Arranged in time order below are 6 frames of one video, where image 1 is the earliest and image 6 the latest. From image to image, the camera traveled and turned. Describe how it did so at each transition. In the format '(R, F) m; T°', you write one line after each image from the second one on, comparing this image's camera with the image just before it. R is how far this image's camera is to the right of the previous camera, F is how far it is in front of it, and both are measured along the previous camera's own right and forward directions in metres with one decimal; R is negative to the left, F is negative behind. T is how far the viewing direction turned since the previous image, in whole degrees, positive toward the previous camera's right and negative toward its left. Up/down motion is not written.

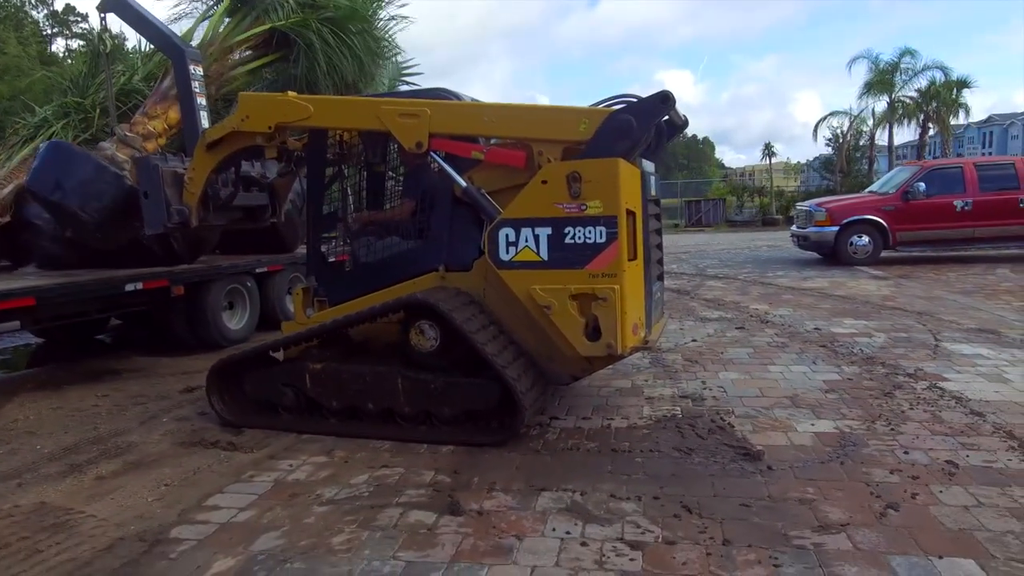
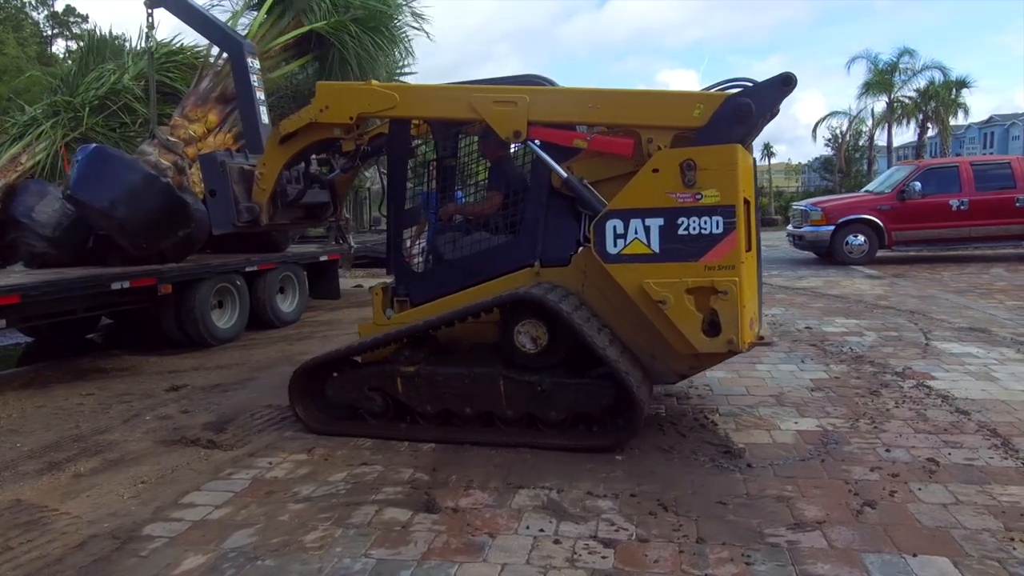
(+0.1, 0.0) m; 0°
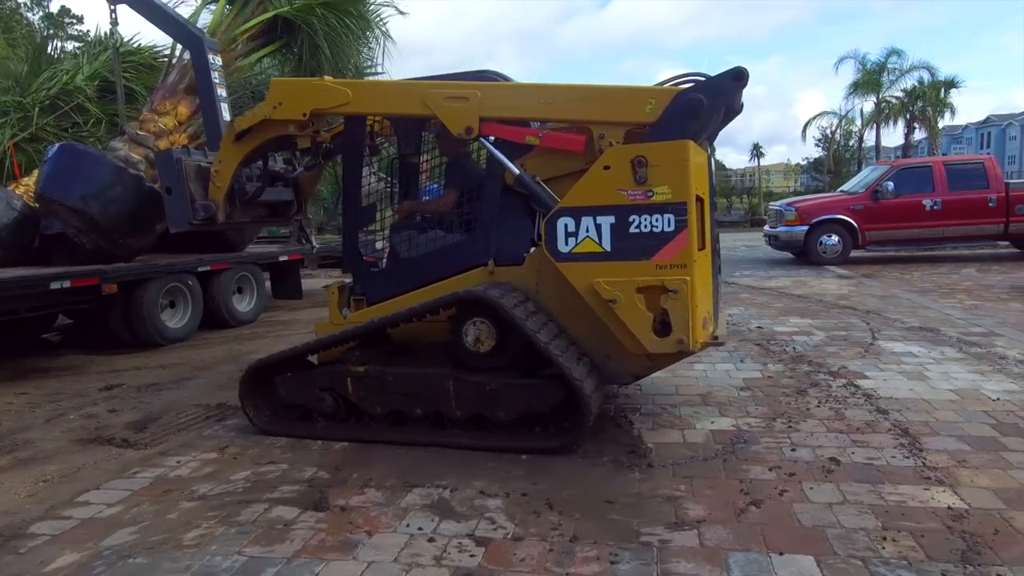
(+0.6, 0.0) m; 0°
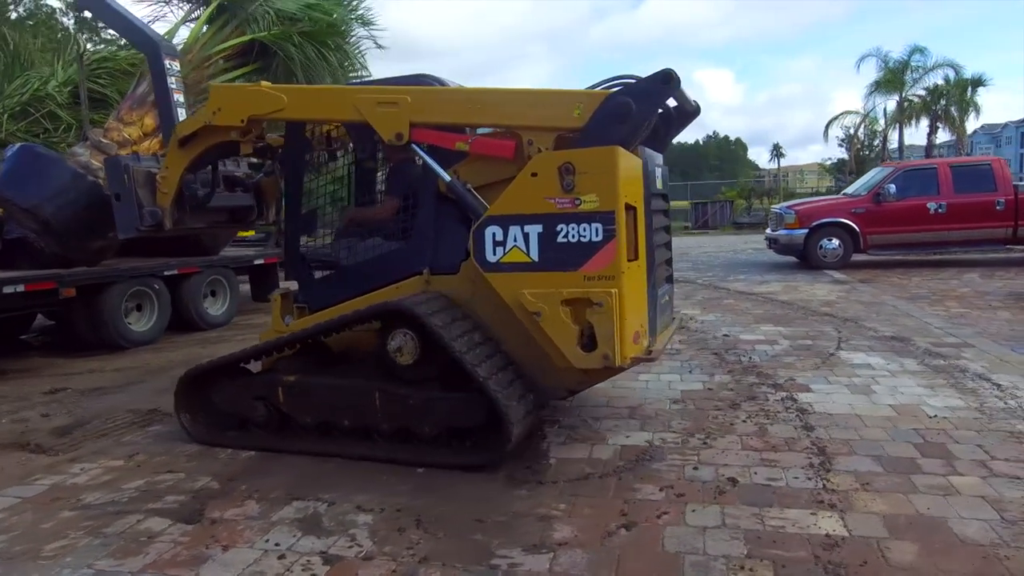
(+0.8, +0.1) m; -3°
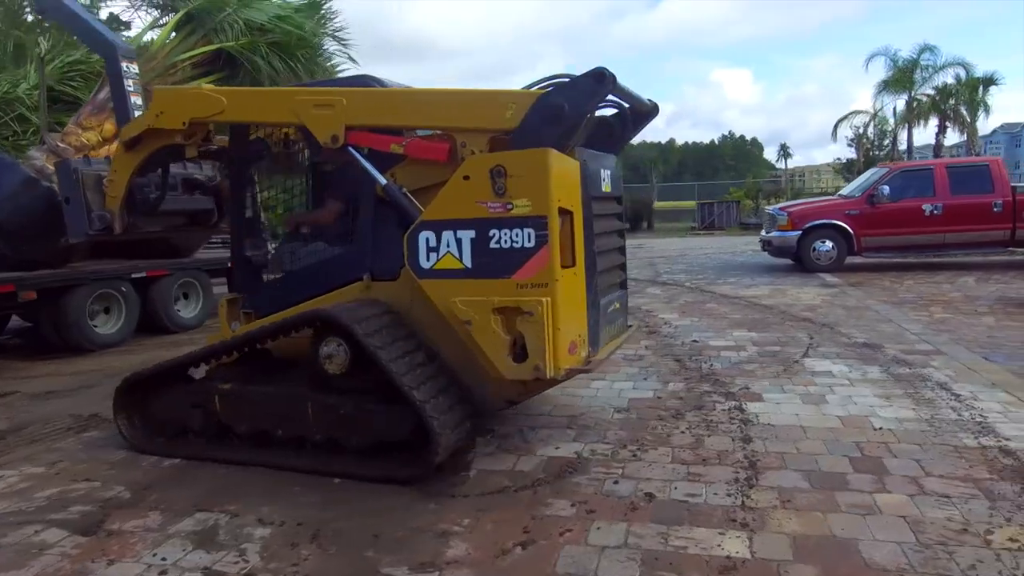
(+0.6, +0.1) m; -1°
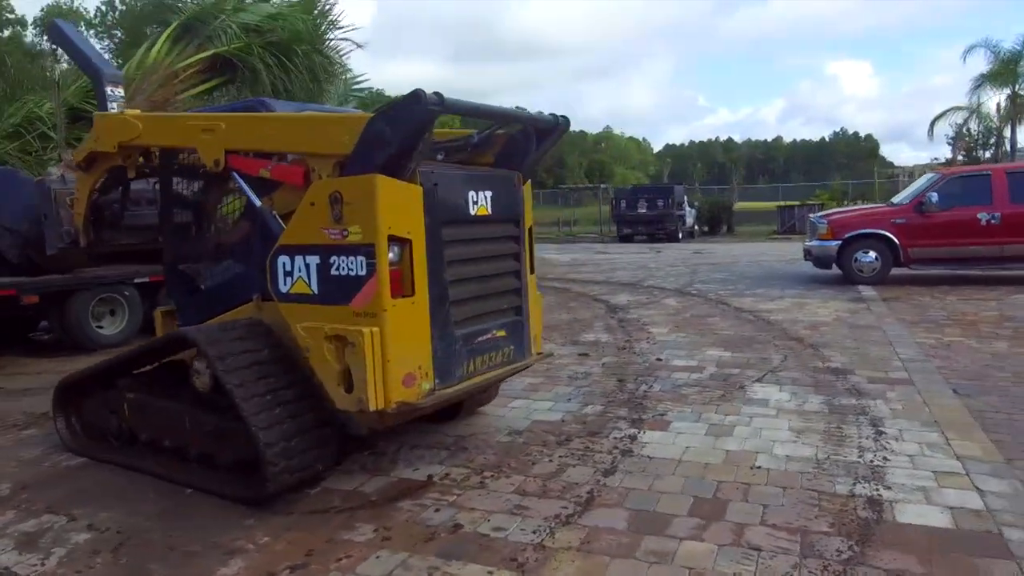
(+1.5, +0.1) m; -8°
